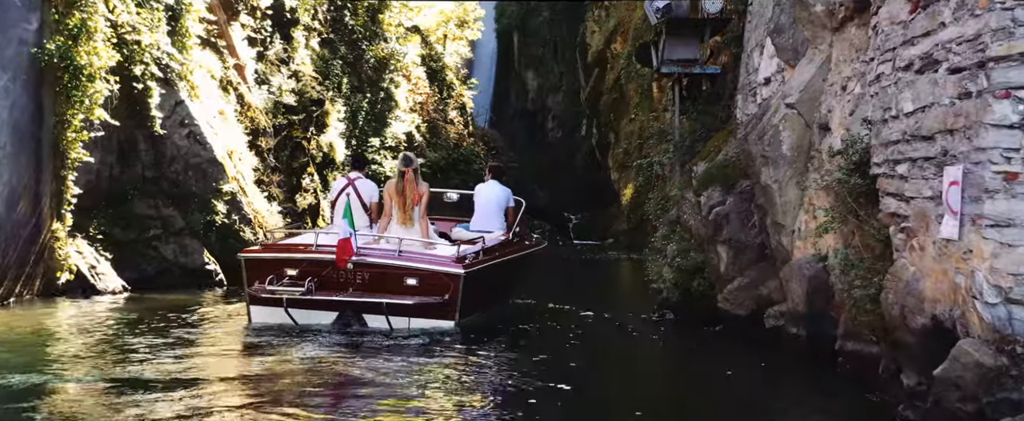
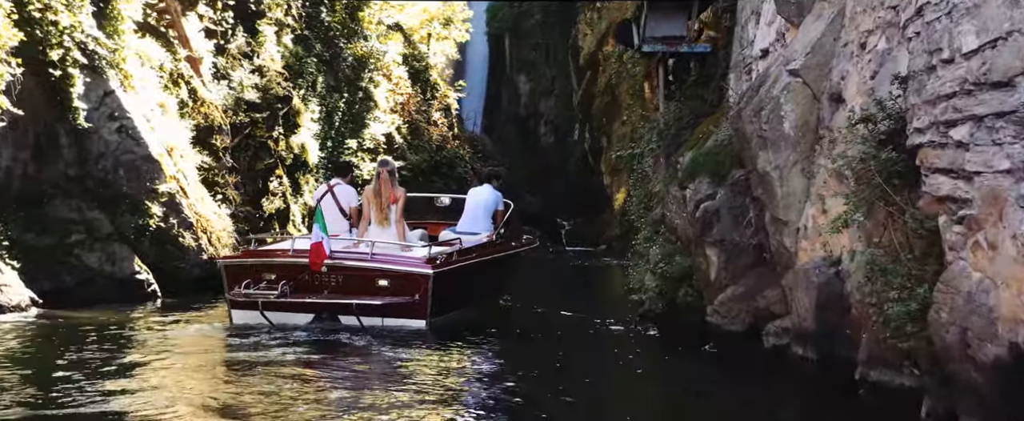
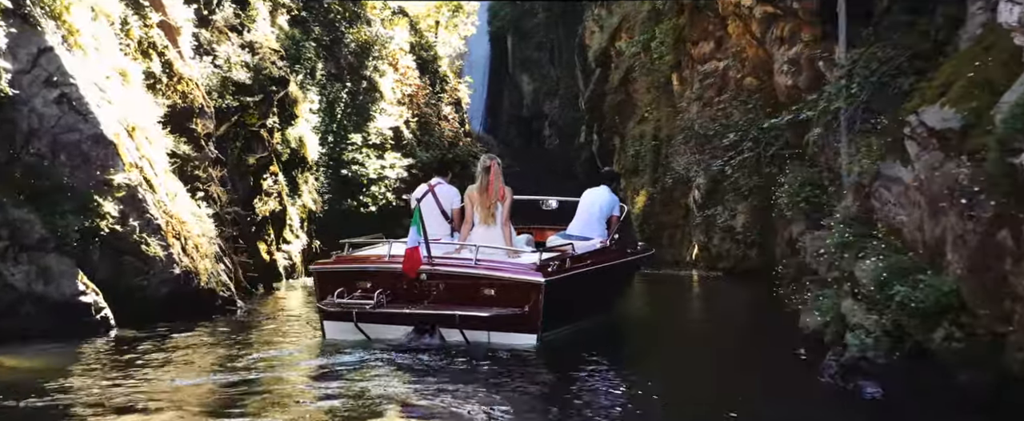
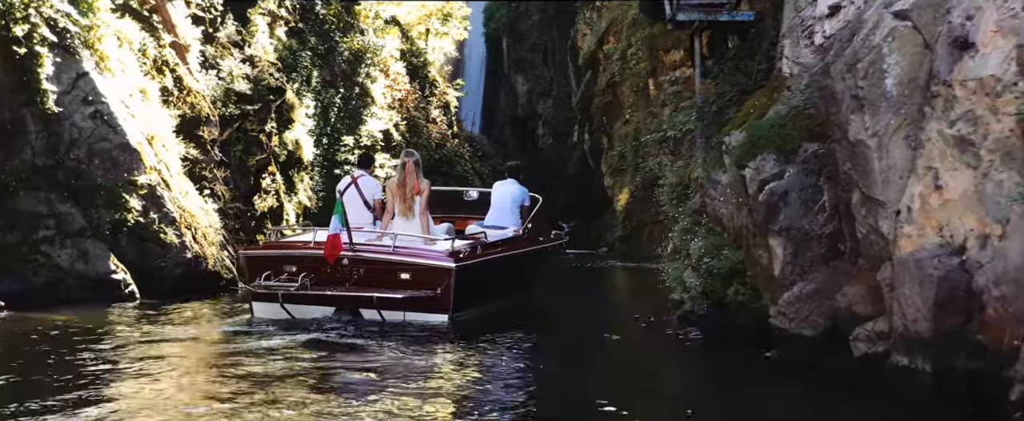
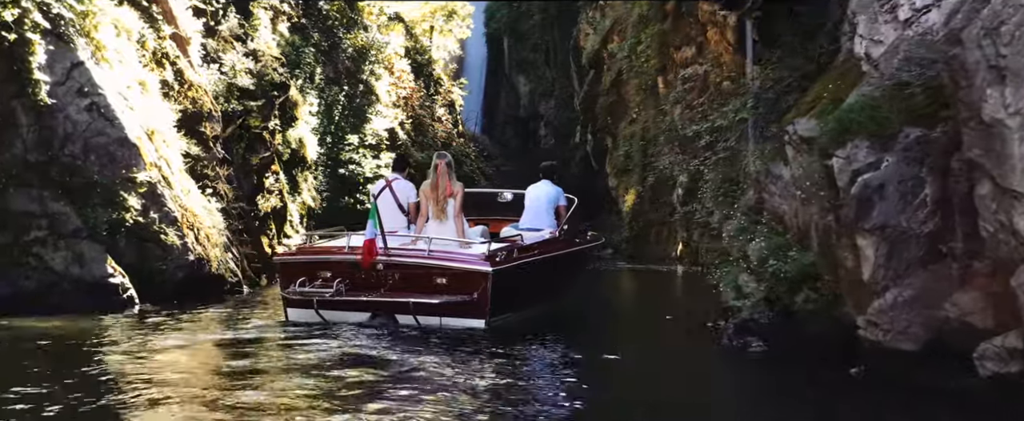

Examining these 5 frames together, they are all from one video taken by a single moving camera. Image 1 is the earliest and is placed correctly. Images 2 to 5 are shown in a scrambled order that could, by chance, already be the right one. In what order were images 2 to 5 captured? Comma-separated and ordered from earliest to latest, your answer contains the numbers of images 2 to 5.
2, 4, 5, 3
